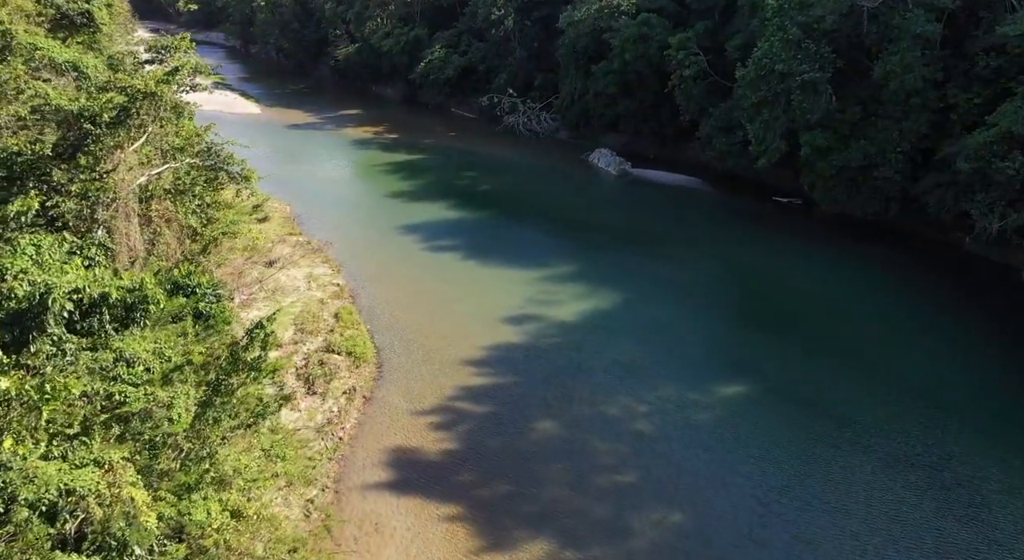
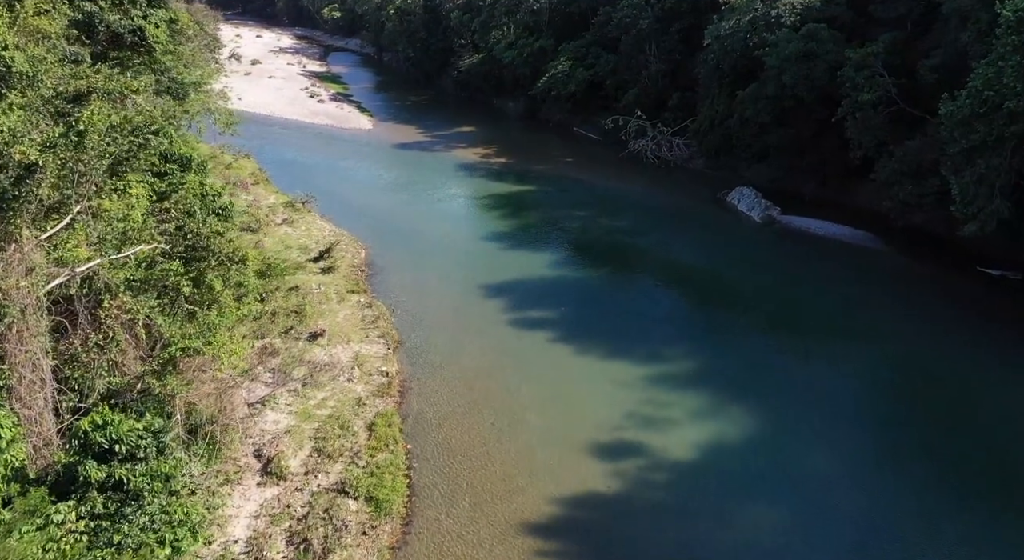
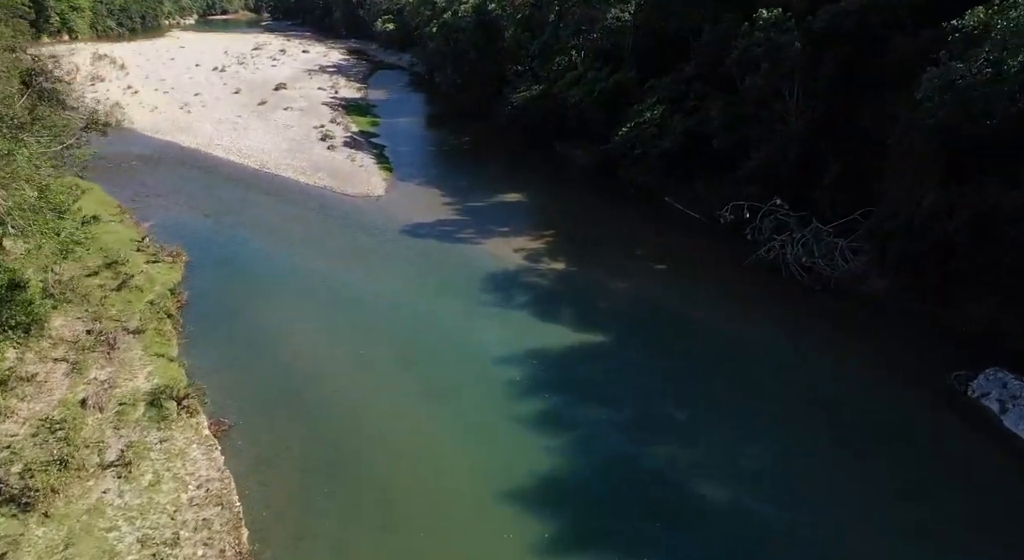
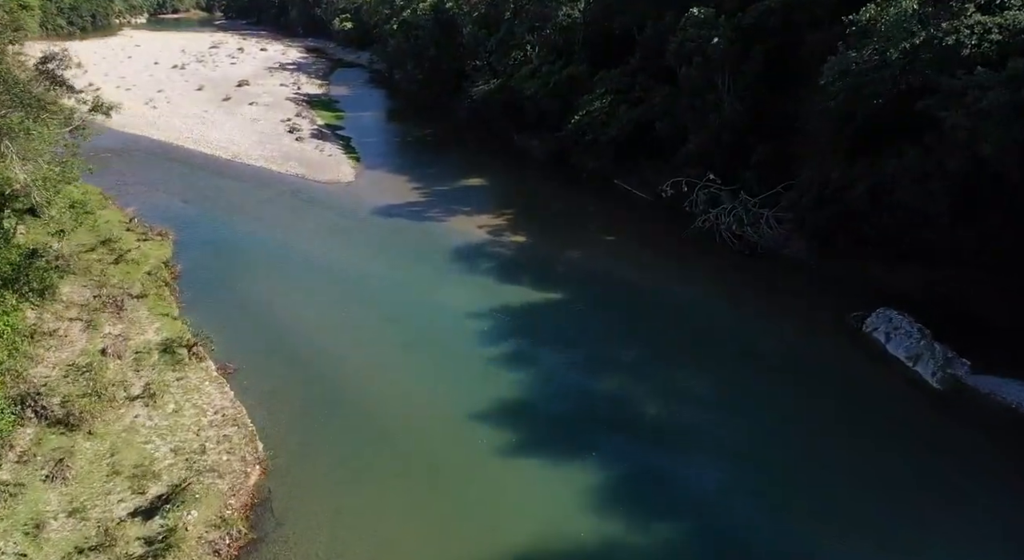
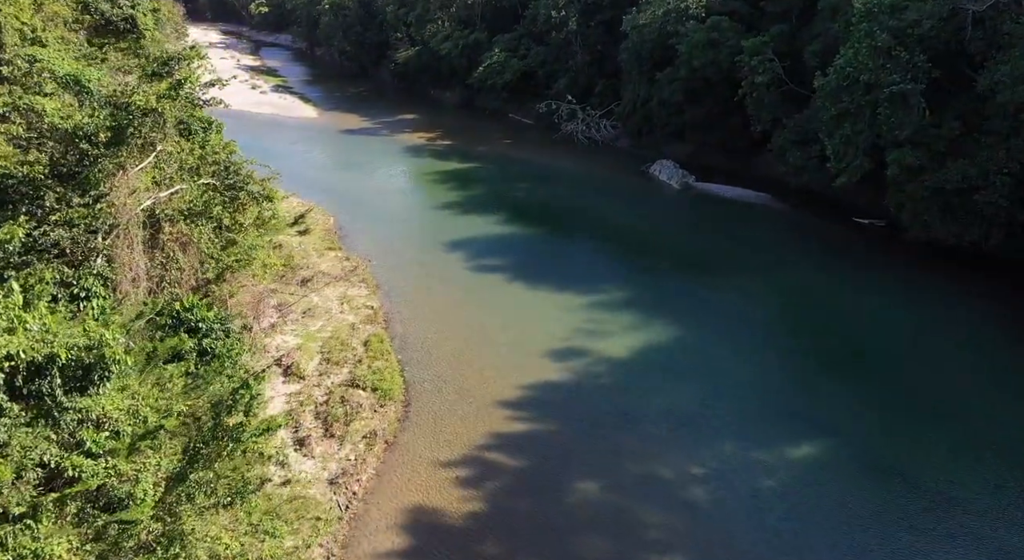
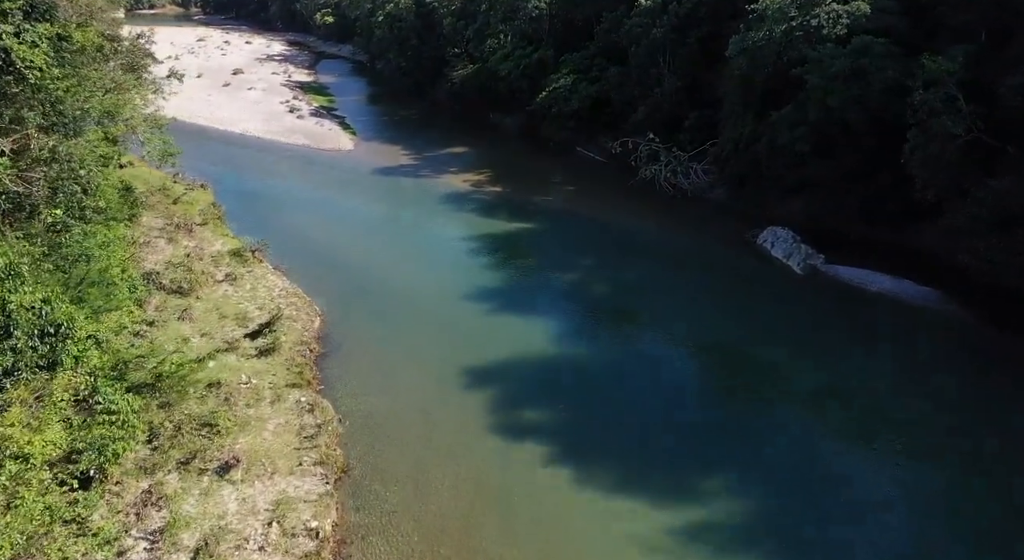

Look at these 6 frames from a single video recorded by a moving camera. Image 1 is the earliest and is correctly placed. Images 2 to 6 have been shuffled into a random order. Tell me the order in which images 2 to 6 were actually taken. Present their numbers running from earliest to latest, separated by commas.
5, 2, 6, 4, 3
